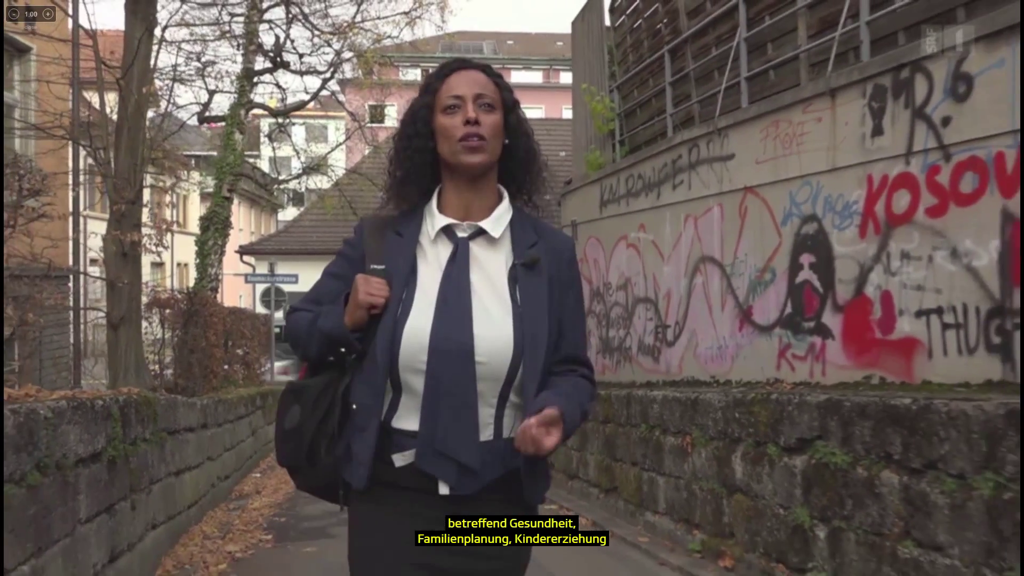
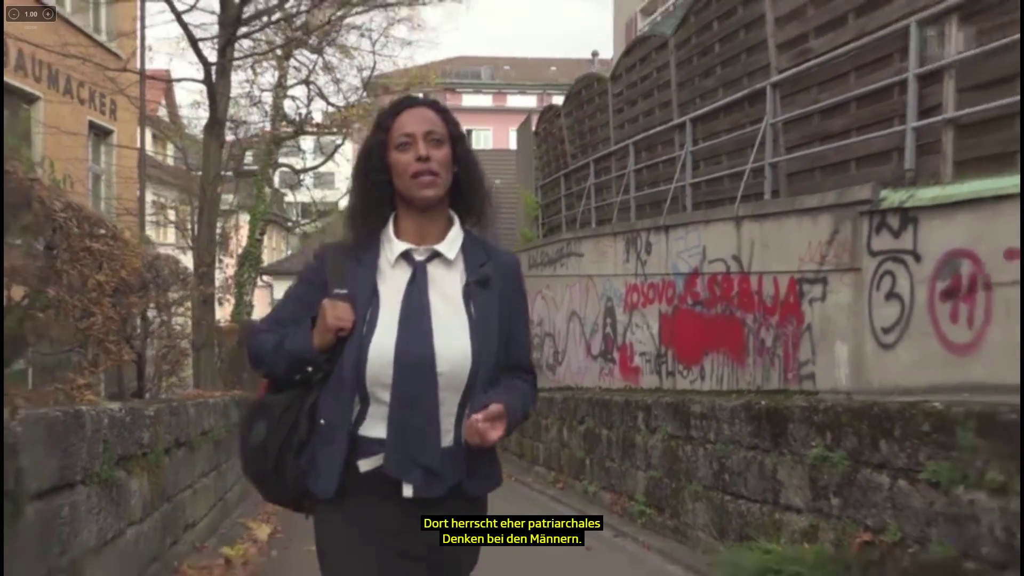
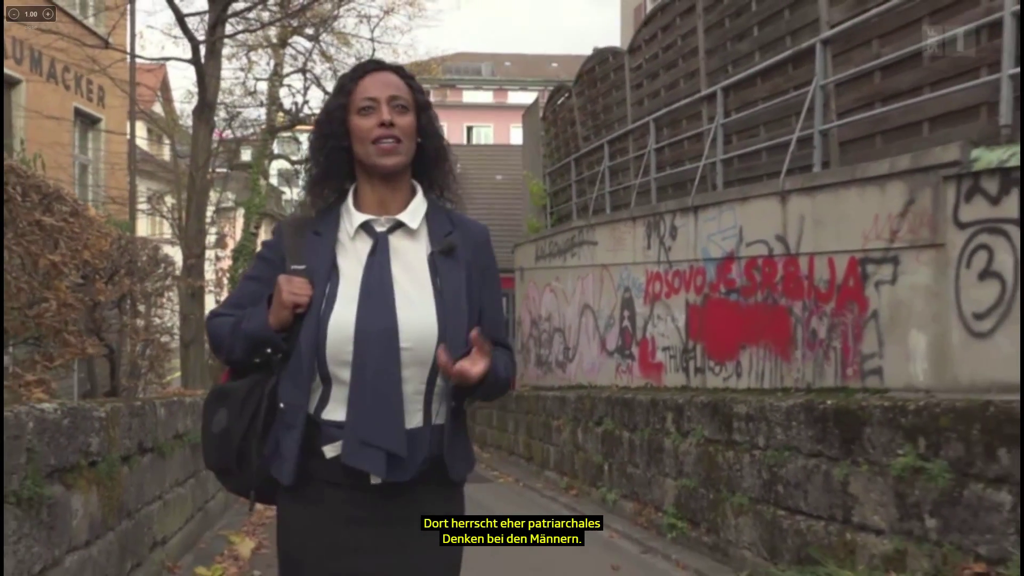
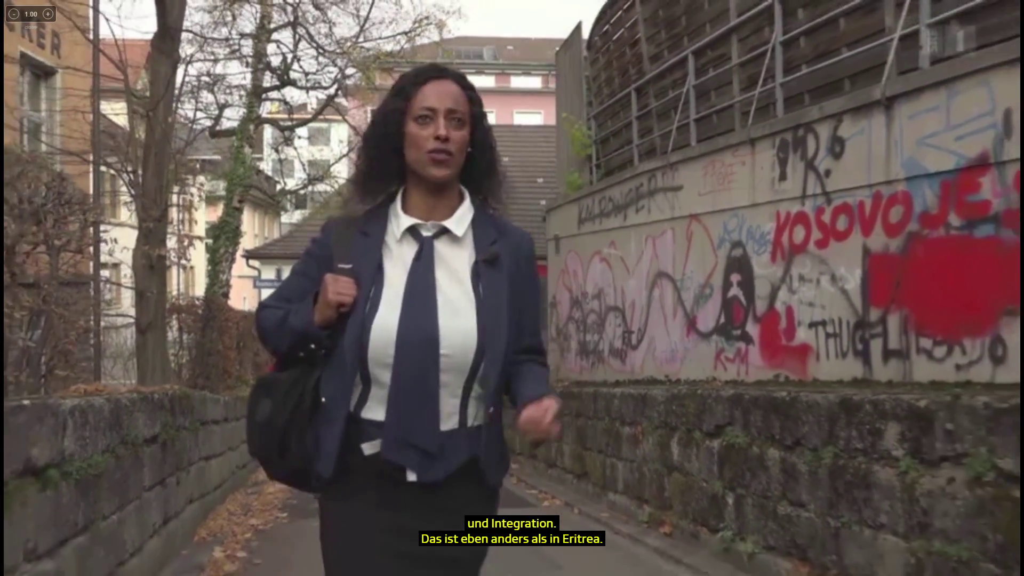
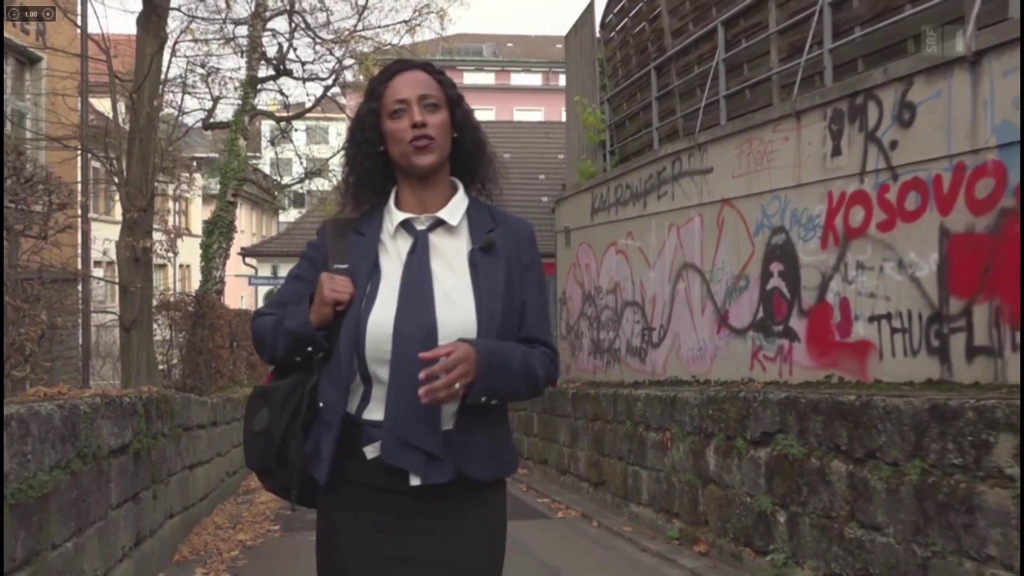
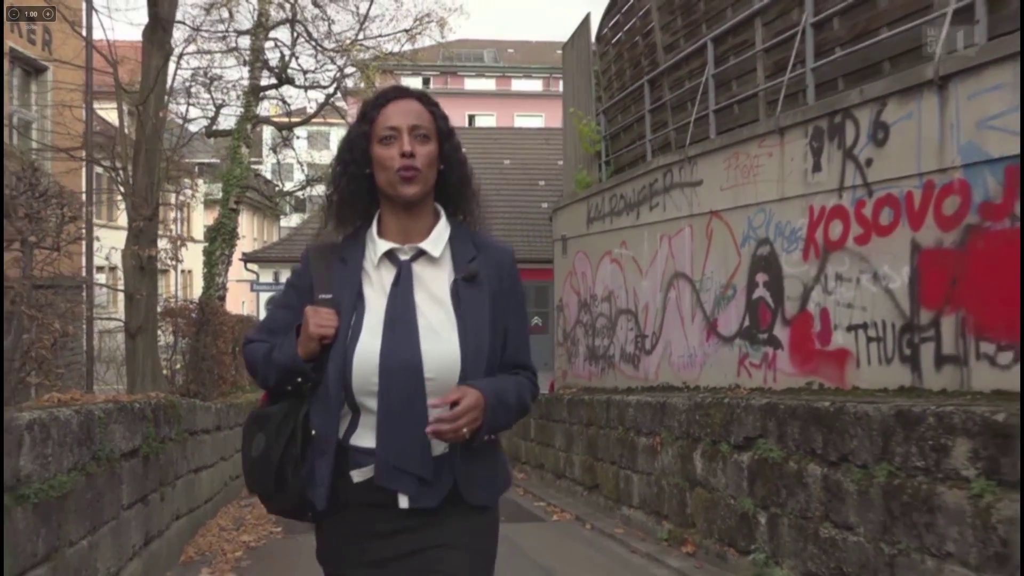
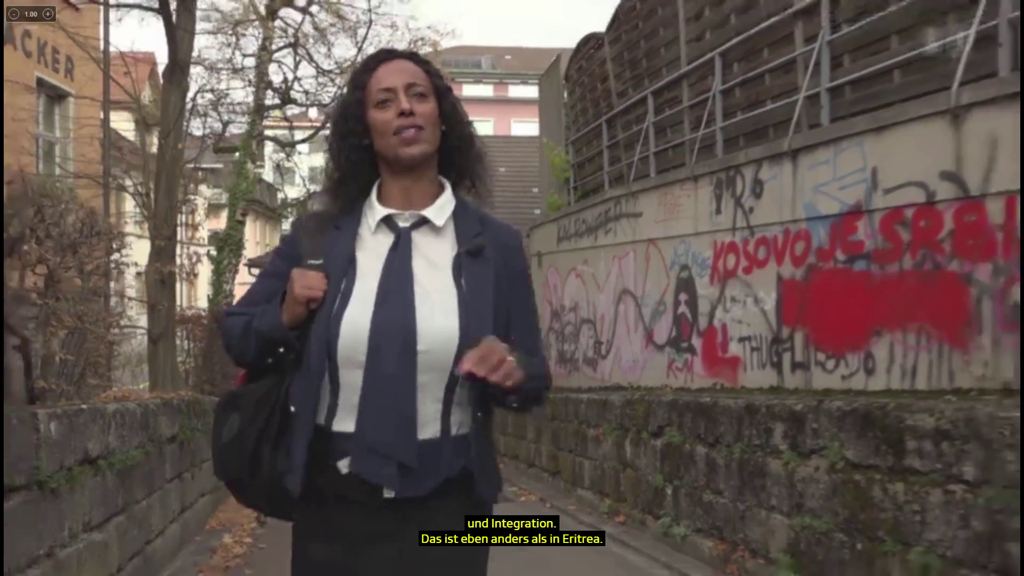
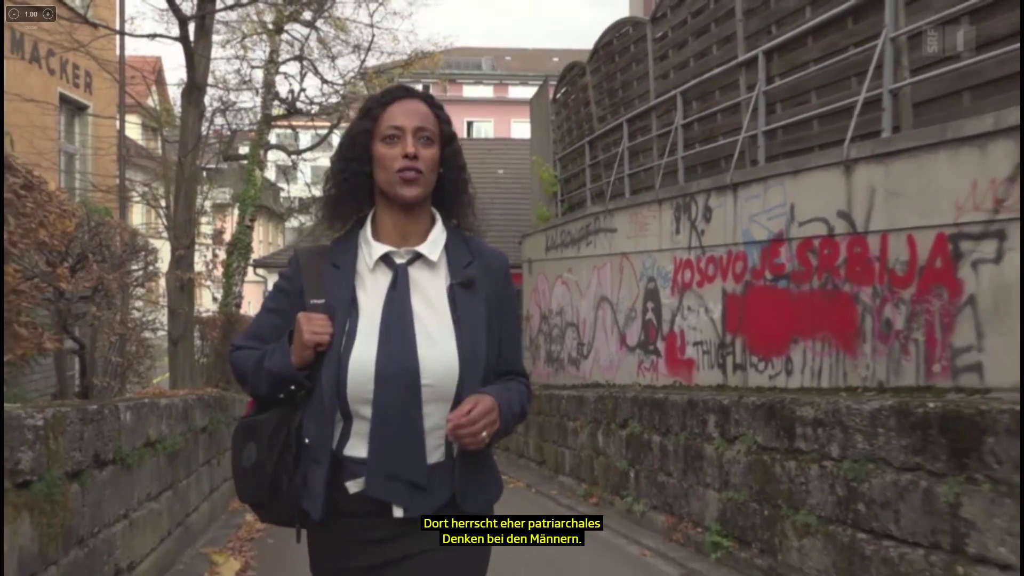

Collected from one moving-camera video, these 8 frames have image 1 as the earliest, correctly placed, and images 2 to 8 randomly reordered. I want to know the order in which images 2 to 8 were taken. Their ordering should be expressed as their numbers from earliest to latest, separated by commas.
5, 6, 4, 7, 8, 3, 2
